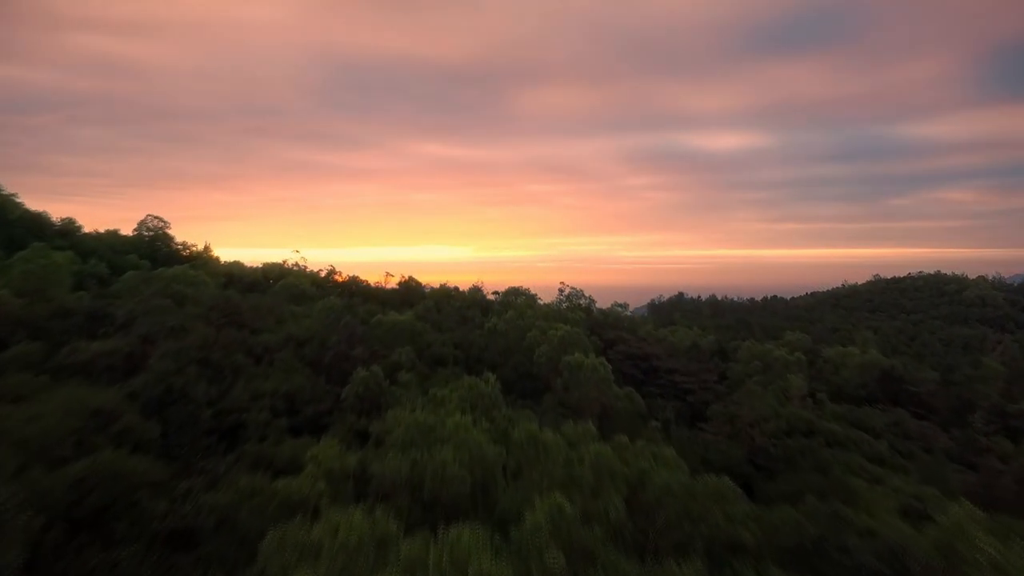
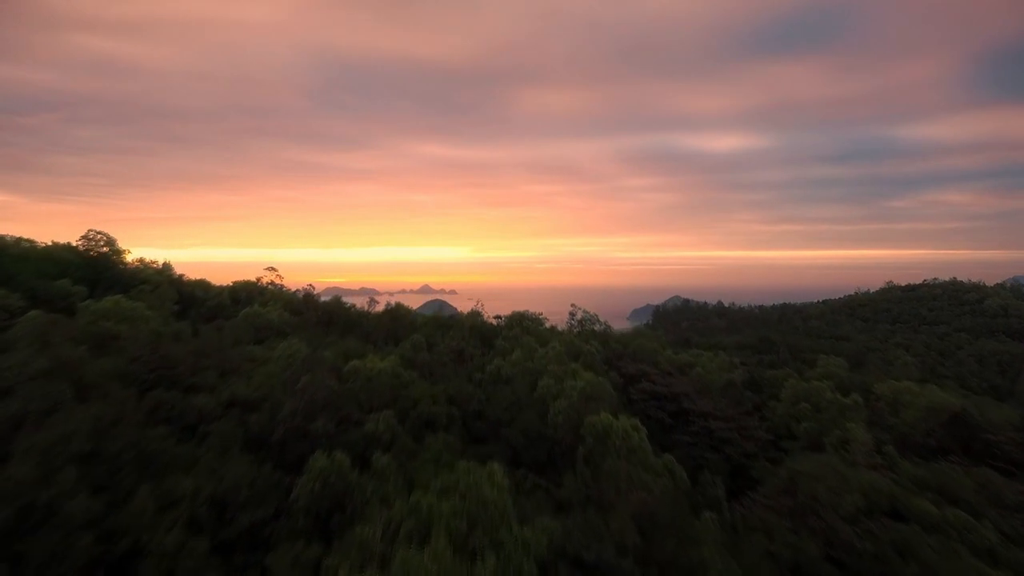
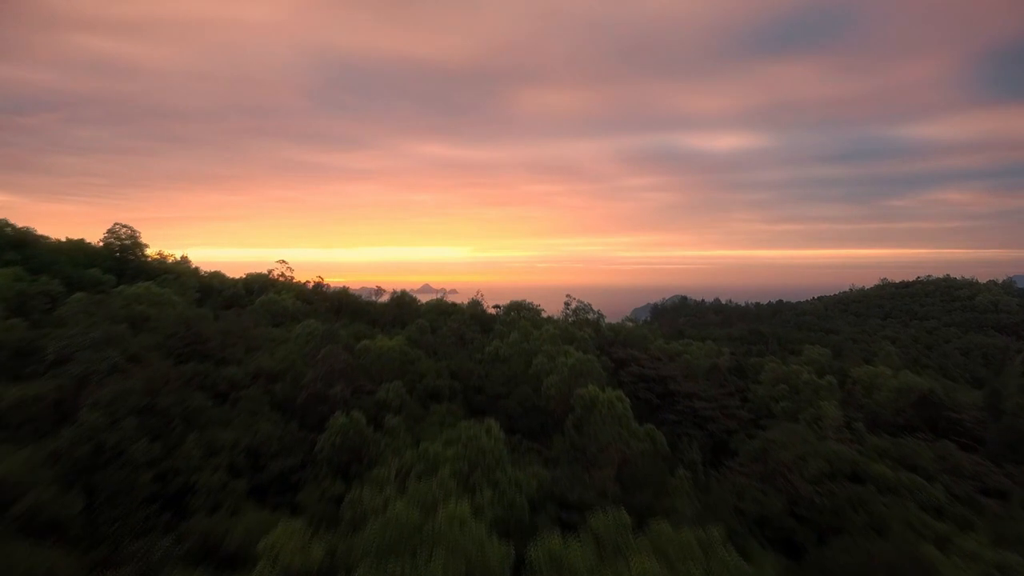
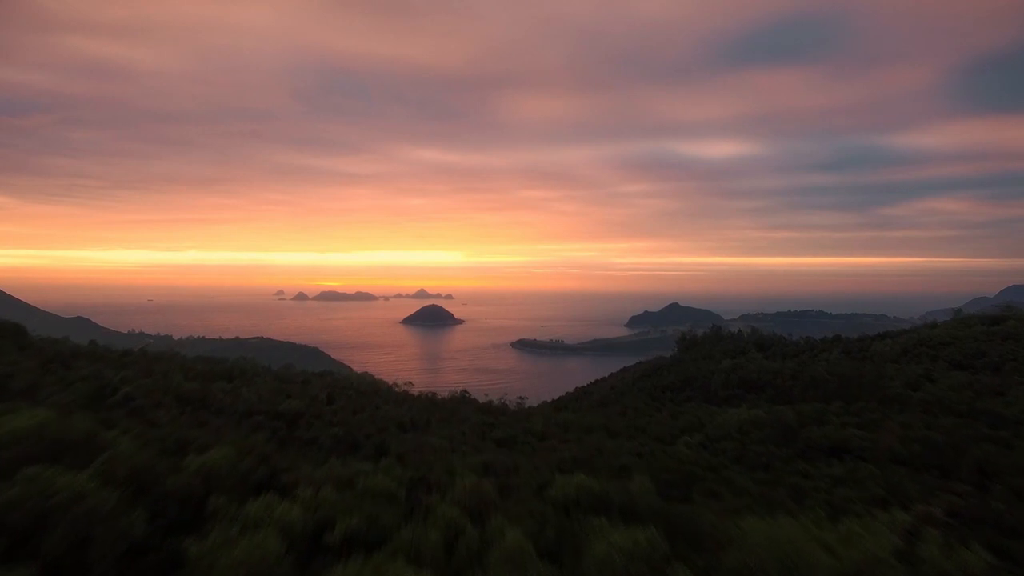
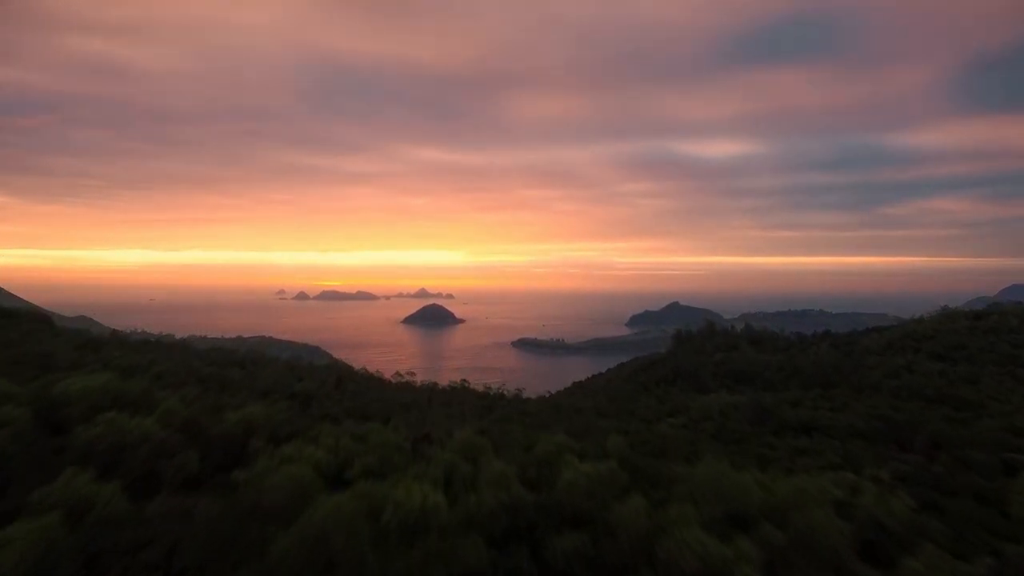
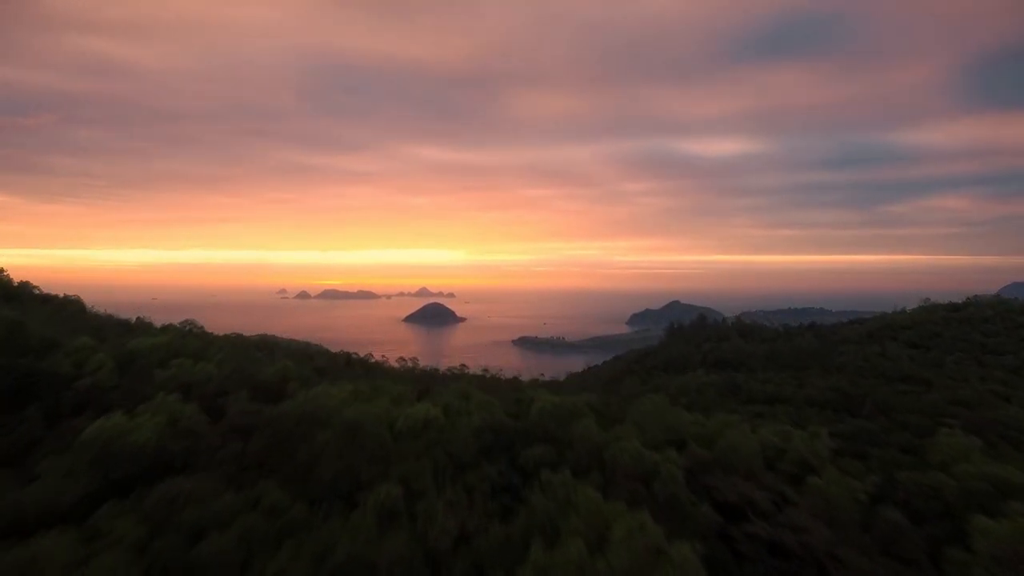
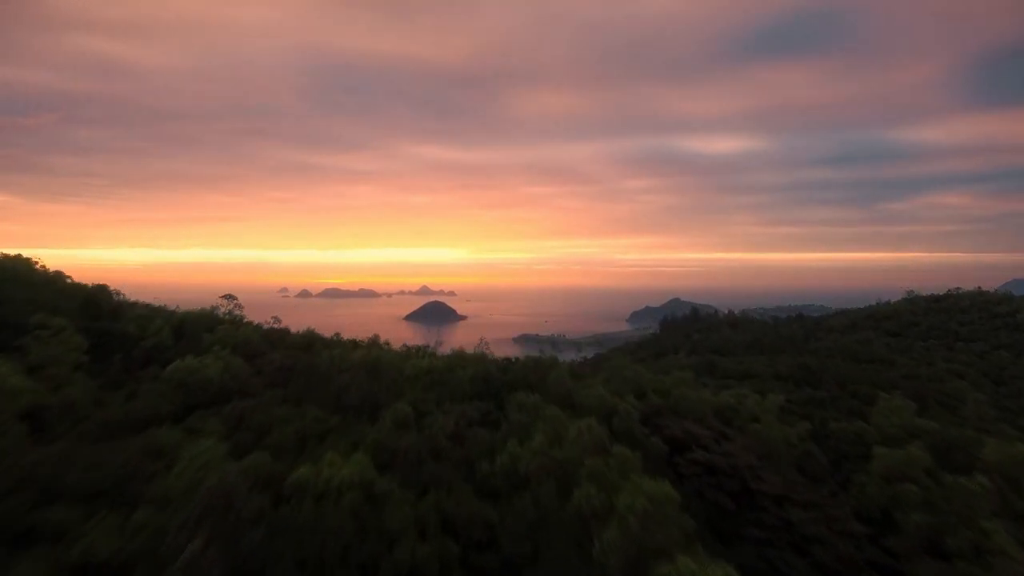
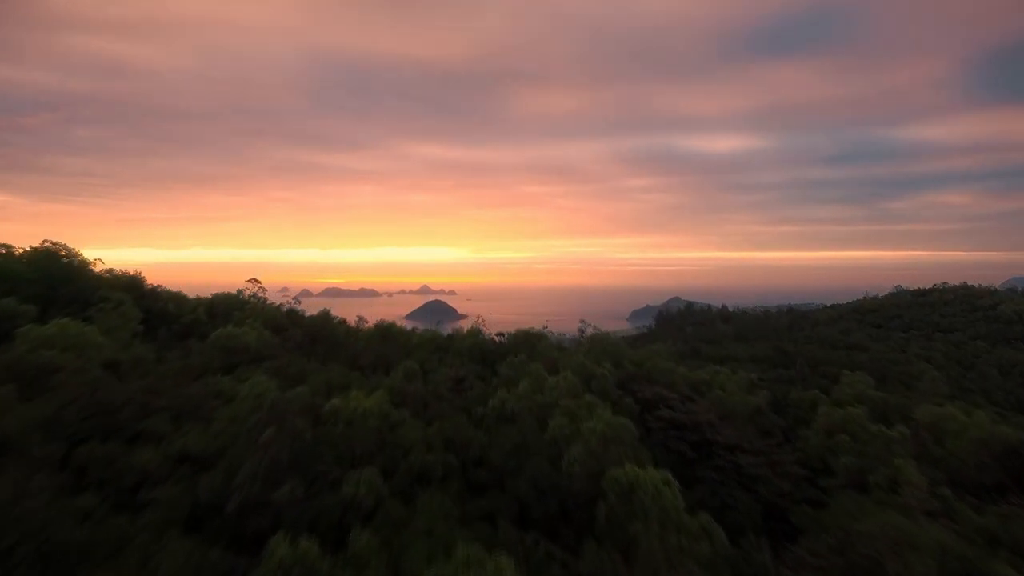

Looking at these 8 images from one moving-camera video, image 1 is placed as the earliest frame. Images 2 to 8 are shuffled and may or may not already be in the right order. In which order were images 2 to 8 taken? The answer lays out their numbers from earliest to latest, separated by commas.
3, 2, 8, 7, 6, 5, 4
